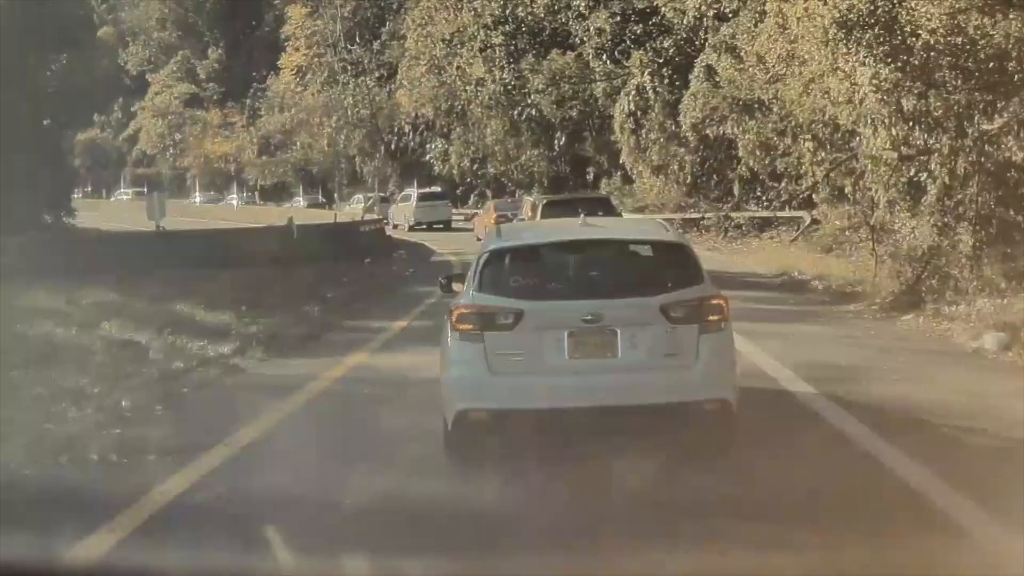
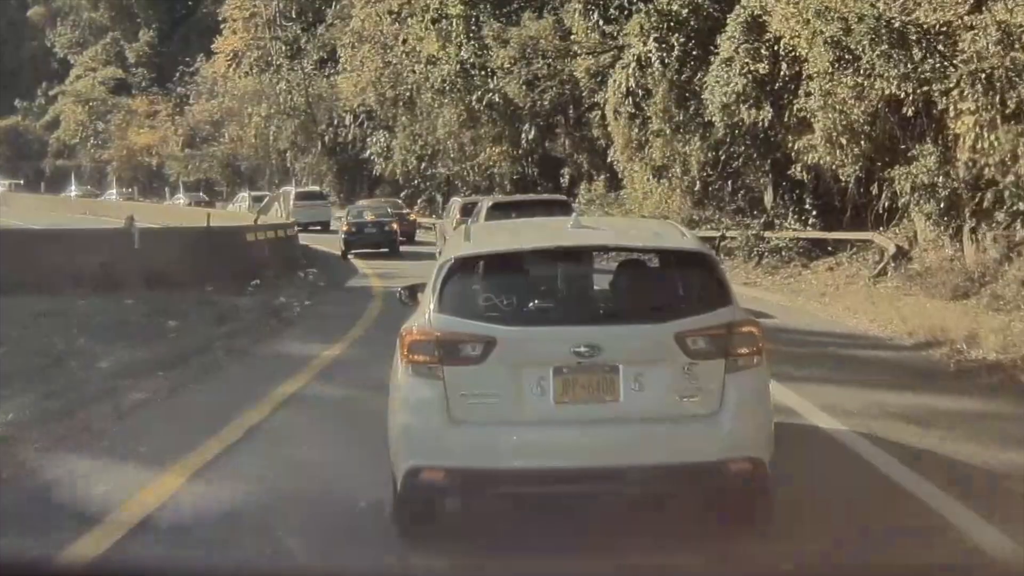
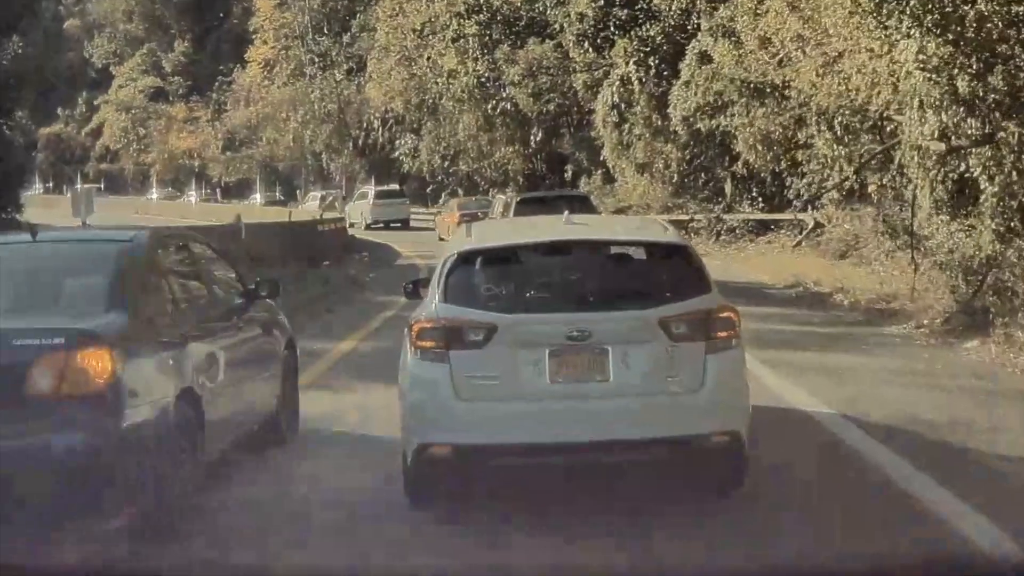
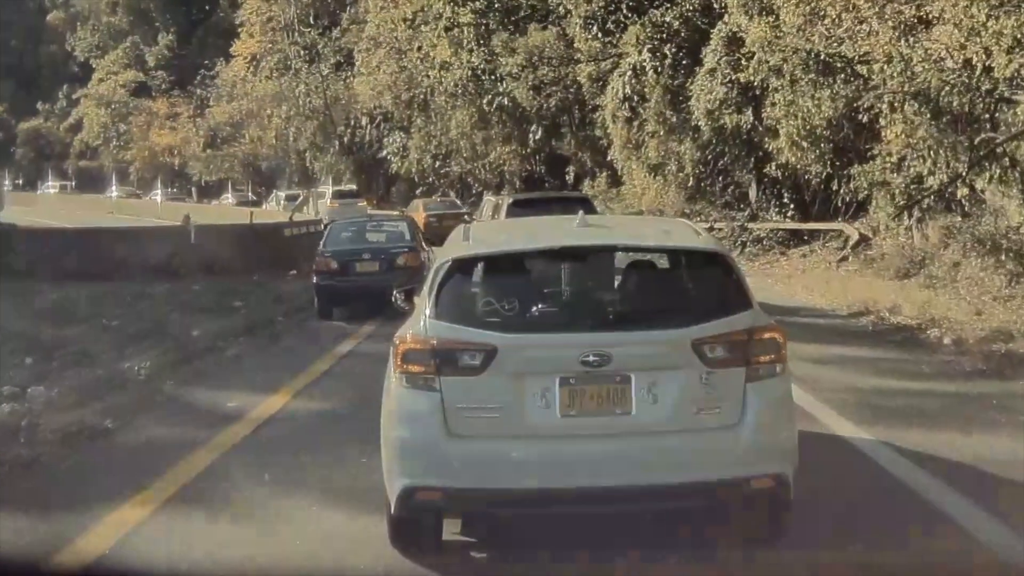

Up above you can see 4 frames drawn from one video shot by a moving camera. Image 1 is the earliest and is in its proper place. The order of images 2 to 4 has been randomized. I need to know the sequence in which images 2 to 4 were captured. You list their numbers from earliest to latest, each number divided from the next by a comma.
3, 4, 2
